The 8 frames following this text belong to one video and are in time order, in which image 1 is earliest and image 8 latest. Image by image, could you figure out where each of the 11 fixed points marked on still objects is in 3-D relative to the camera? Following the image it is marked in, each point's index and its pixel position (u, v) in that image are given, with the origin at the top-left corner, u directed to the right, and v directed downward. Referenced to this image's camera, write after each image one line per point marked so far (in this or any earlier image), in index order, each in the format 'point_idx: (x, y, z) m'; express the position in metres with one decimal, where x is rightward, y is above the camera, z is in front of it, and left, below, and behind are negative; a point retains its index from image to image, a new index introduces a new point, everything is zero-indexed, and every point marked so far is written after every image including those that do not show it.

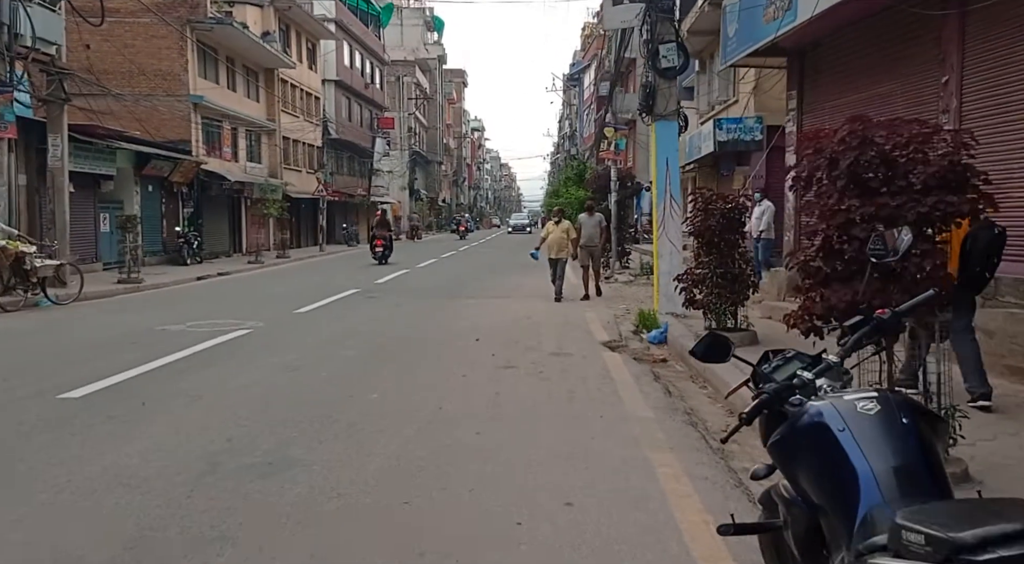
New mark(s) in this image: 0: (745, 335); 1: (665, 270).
0: (+2.5, -0.6, +9.7) m
1: (+2.2, +0.2, +12.9) m
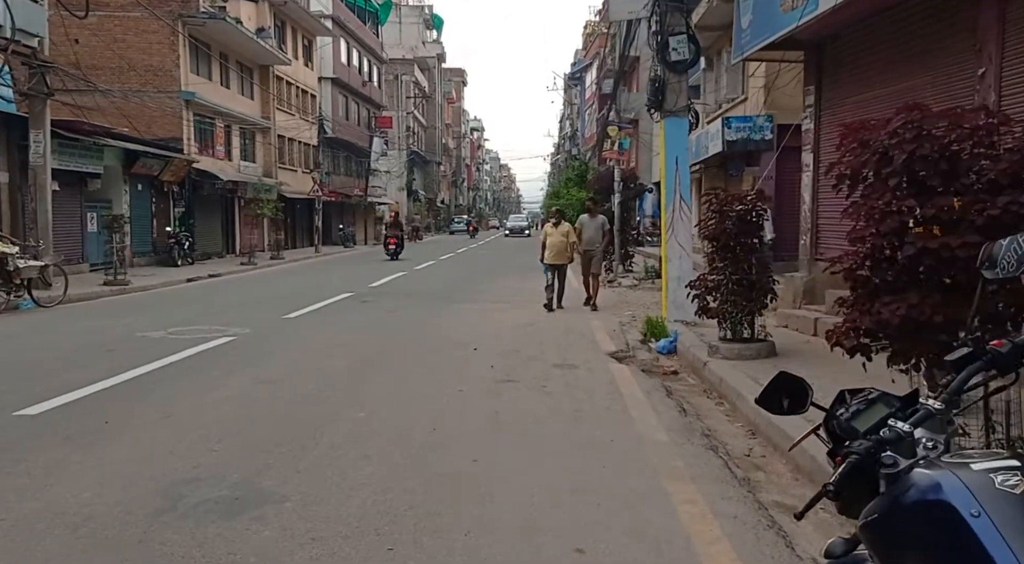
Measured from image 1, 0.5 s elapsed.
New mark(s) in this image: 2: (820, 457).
0: (+2.5, -0.6, +9.1) m
1: (+2.2, +0.1, +12.2) m
2: (+1.8, -1.0, +5.4) m
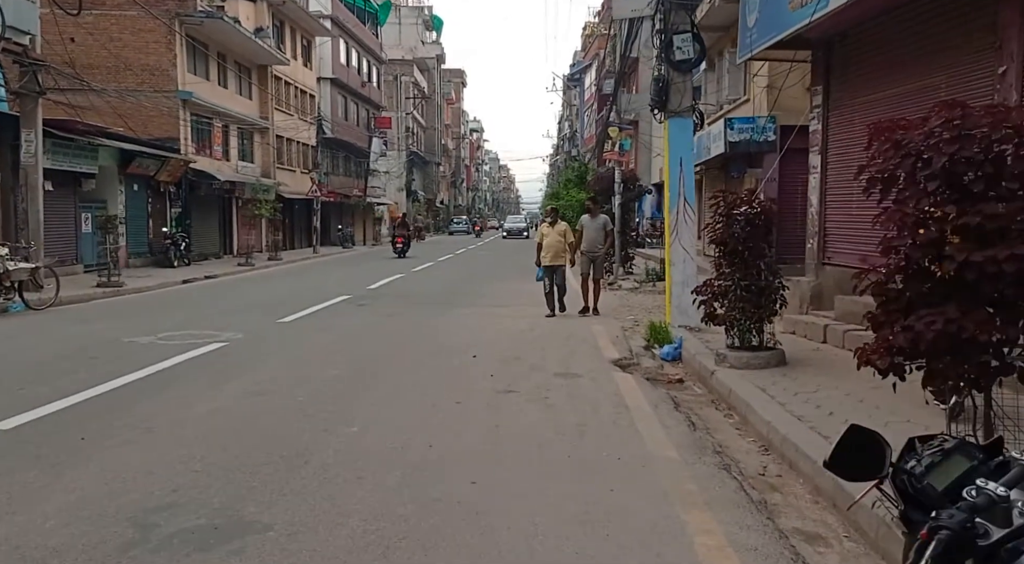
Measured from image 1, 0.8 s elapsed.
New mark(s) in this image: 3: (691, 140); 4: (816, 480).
0: (+2.5, -0.7, +8.7) m
1: (+2.2, 0.0, +11.9) m
2: (+1.8, -1.1, +5.1) m
3: (+2.3, +1.8, +11.9) m
4: (+1.8, -1.2, +5.3) m
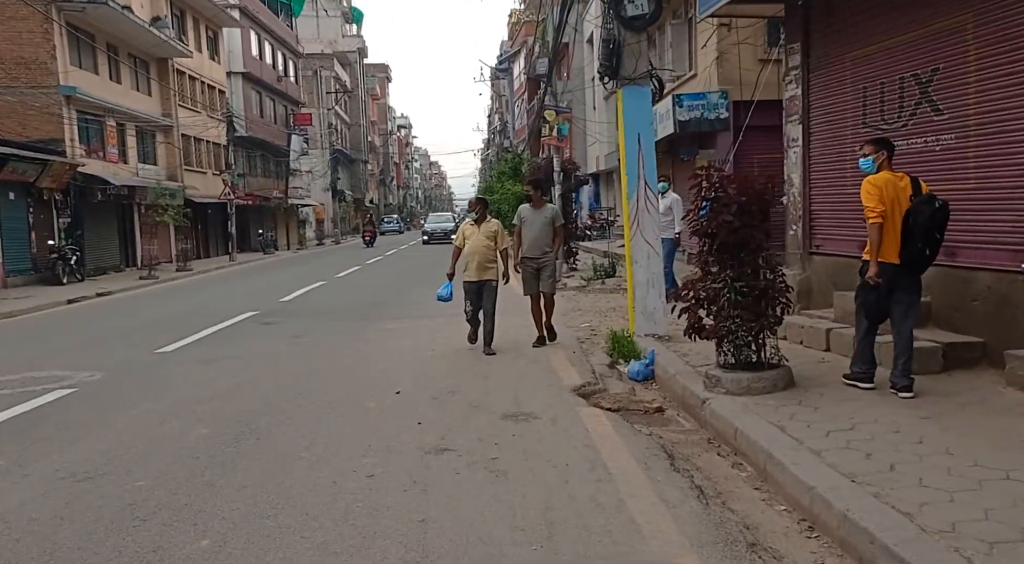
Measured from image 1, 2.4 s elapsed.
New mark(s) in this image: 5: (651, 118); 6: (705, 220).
0: (+2.0, -0.7, +6.8) m
1: (+1.4, 0.0, +10.0) m
2: (+1.6, -1.1, +3.2) m
3: (+1.5, +1.8, +10.0) m
4: (+1.6, -1.2, +3.4) m
5: (+1.5, +1.8, +9.9) m
6: (+1.5, +0.5, +6.9) m
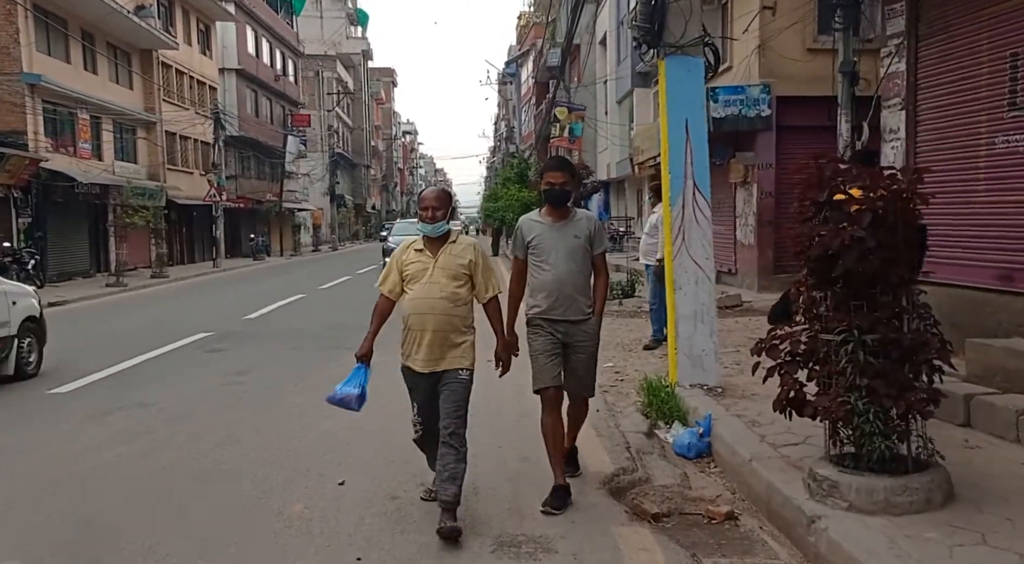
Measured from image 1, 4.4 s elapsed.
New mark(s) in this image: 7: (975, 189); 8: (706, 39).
0: (+2.0, -0.9, +4.3) m
1: (+1.5, -0.2, +7.5) m
2: (+1.6, -1.4, +0.7) m
3: (+1.6, +1.6, +7.5) m
4: (+1.5, -1.4, +0.9) m
5: (+1.6, +1.5, +7.5) m
6: (+1.5, +0.2, +4.4) m
7: (+3.4, +0.7, +6.7) m
8: (+1.6, +2.0, +7.7) m
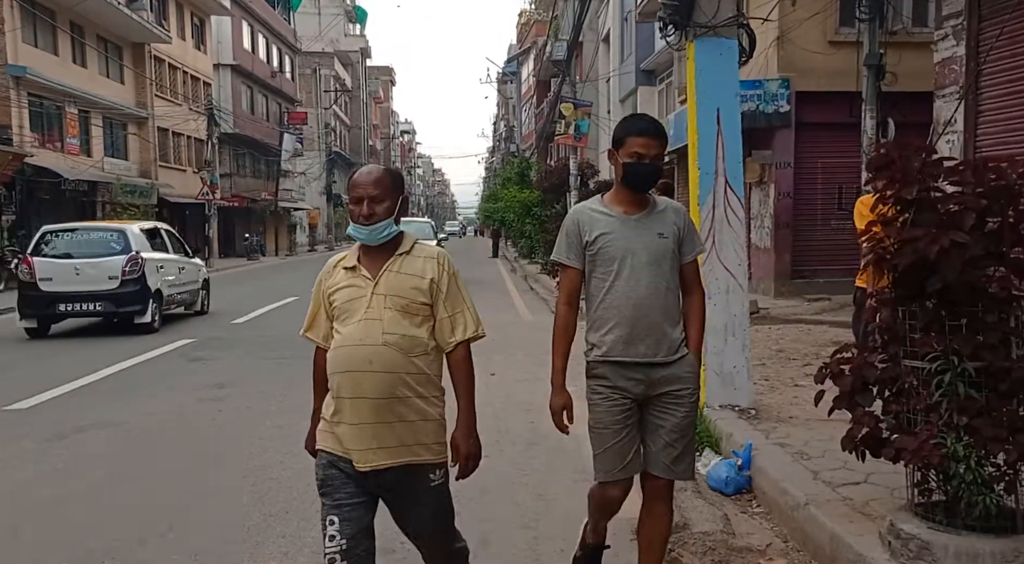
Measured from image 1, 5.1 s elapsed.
0: (+2.1, -1.0, +3.5) m
1: (+1.5, -0.3, +6.7) m
2: (+1.7, -1.4, -0.1) m
3: (+1.6, +1.5, +6.7) m
4: (+1.6, -1.5, +0.1) m
5: (+1.6, +1.4, +6.7) m
6: (+1.6, +0.2, +3.6) m
7: (+3.5, +0.6, +5.9) m
8: (+1.7, +2.0, +6.9) m
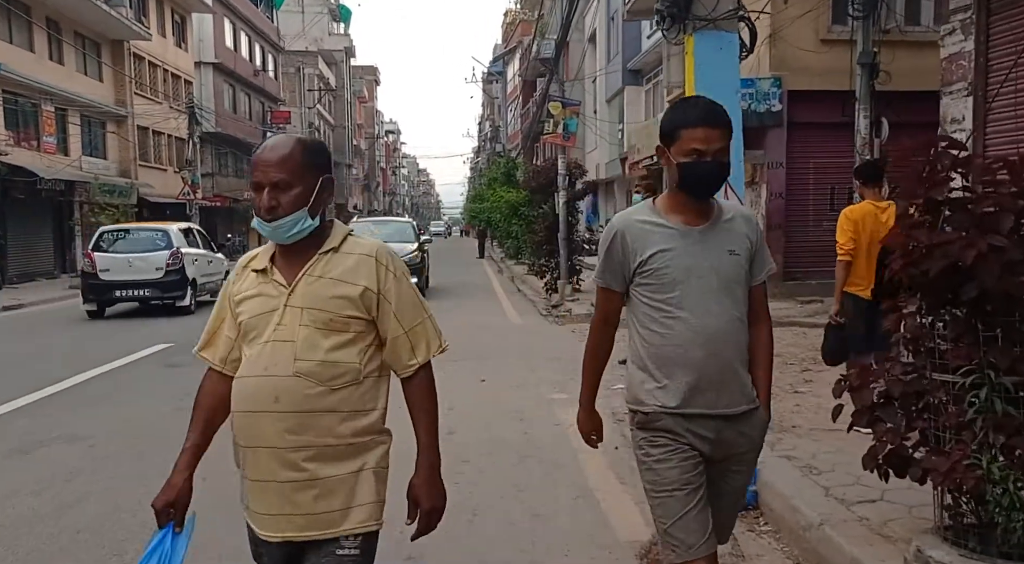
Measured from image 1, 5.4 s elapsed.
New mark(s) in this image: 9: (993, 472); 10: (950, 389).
0: (+2.1, -1.0, +3.3) m
1: (+1.5, -0.3, +6.4) m
2: (+1.7, -1.4, -0.4) m
3: (+1.6, +1.5, +6.4) m
4: (+1.7, -1.5, -0.2) m
5: (+1.6, +1.4, +6.4) m
6: (+1.6, +0.1, +3.3) m
7: (+3.4, +0.6, +5.7) m
8: (+1.6, +2.0, +6.6) m
9: (+1.7, -0.7, +3.3) m
10: (+1.6, -0.4, +3.4) m
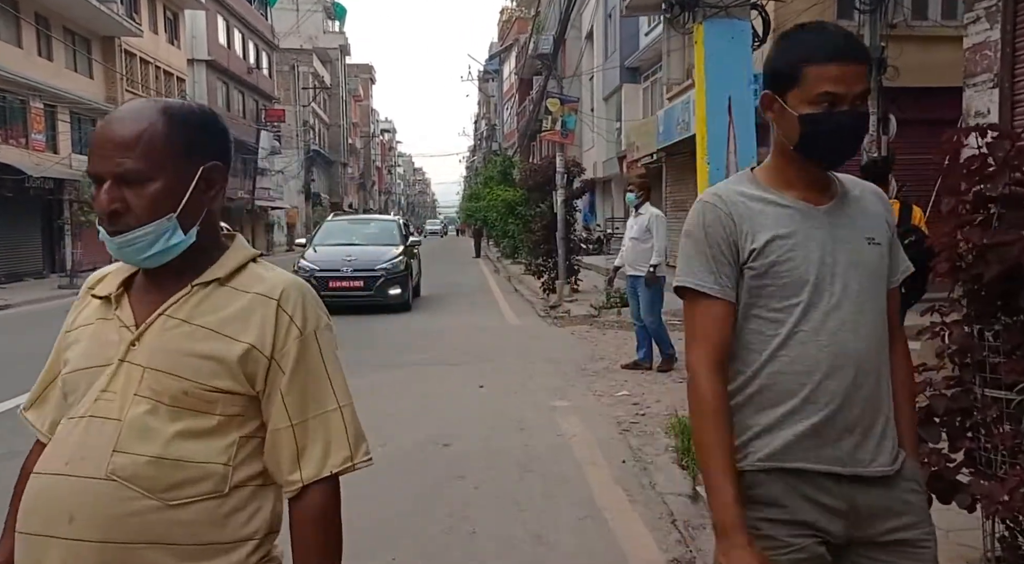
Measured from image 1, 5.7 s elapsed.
0: (+2.1, -1.1, +2.9) m
1: (+1.5, -0.3, +6.1) m
2: (+1.8, -1.5, -0.7) m
3: (+1.6, +1.5, +6.1) m
4: (+1.7, -1.5, -0.5) m
5: (+1.6, +1.4, +6.1) m
6: (+1.6, +0.1, +3.0) m
7: (+3.4, +0.6, +5.3) m
8: (+1.6, +1.9, +6.2) m
9: (+1.8, -0.7, +3.0) m
10: (+1.6, -0.4, +3.0) m
